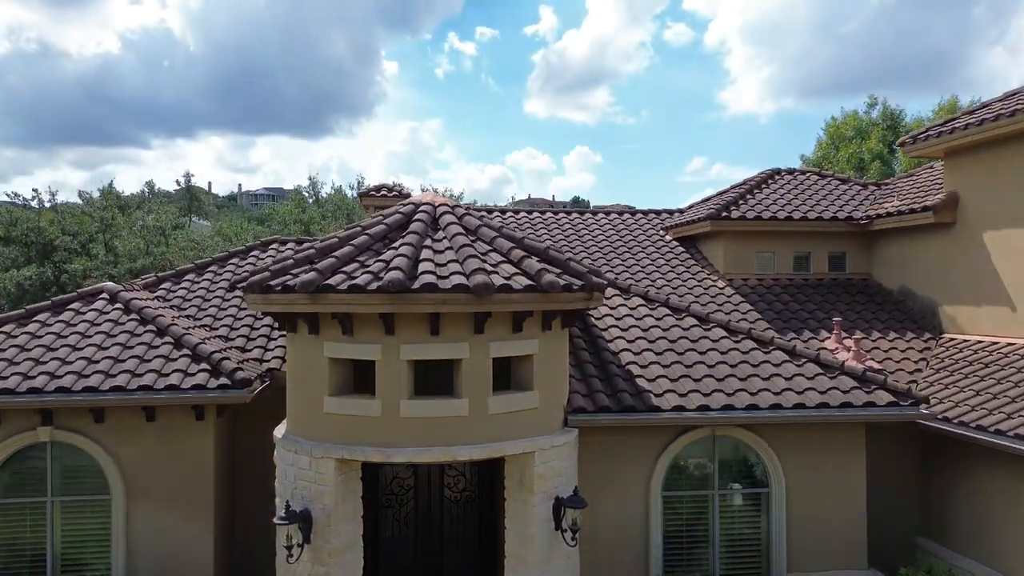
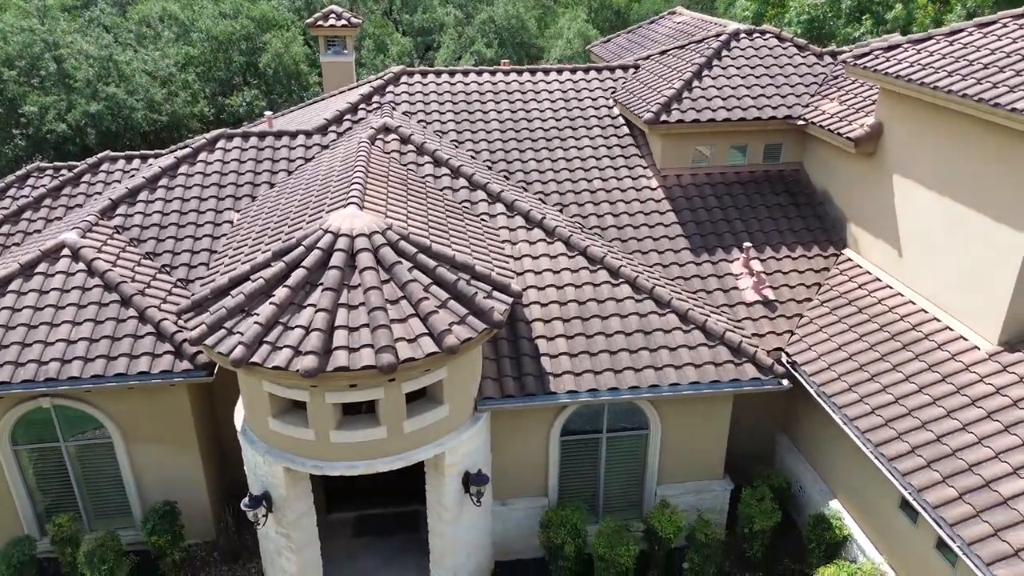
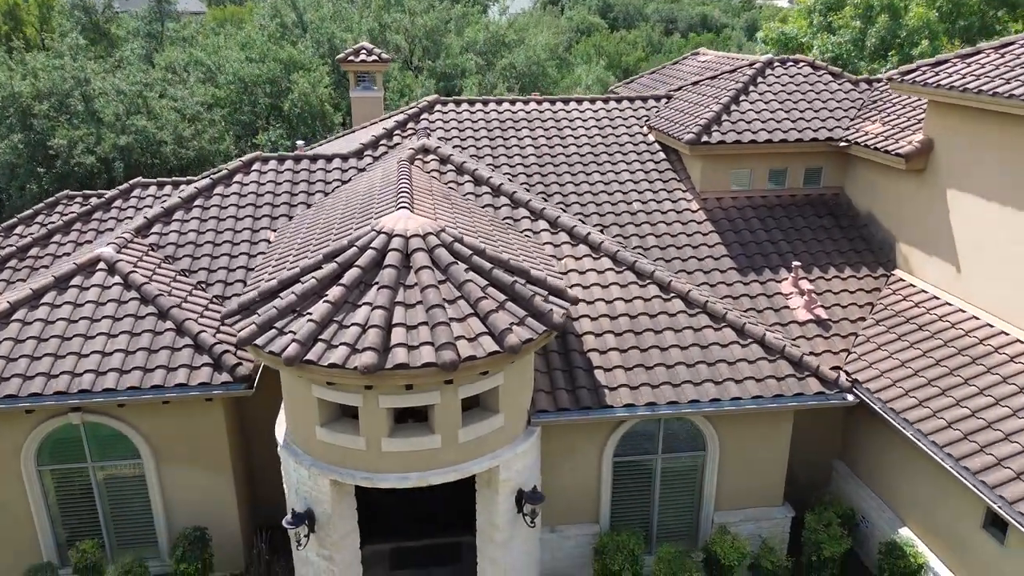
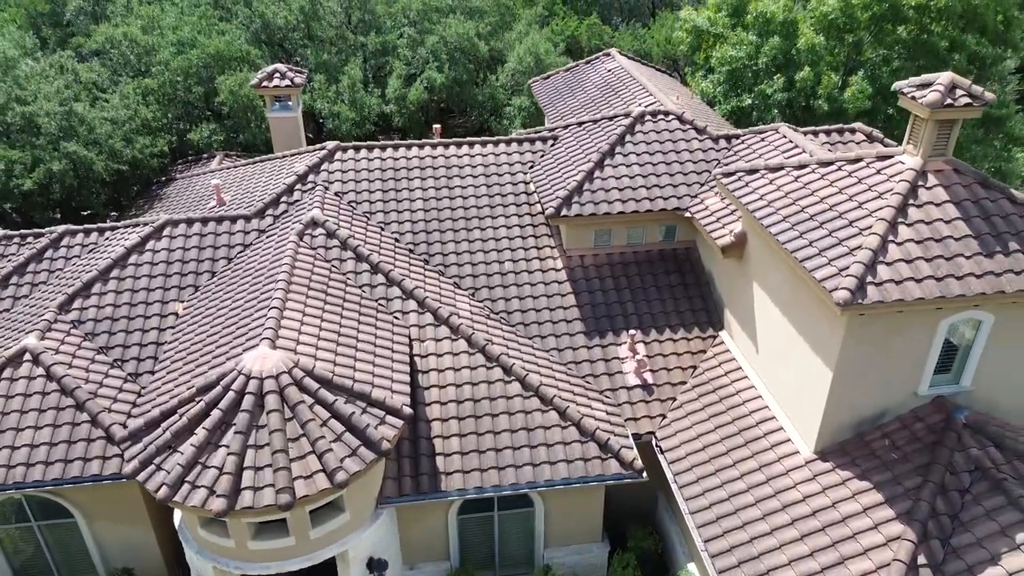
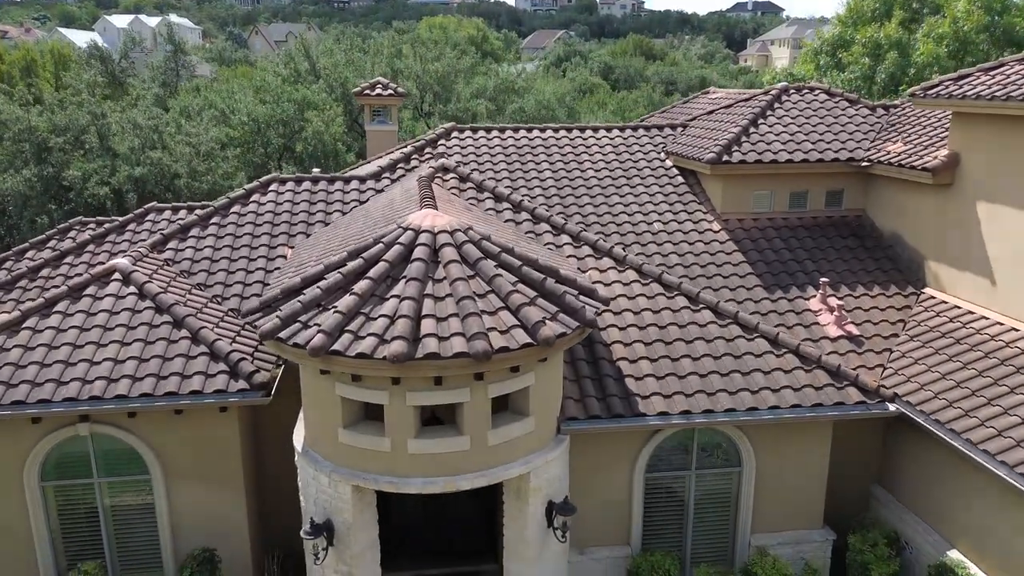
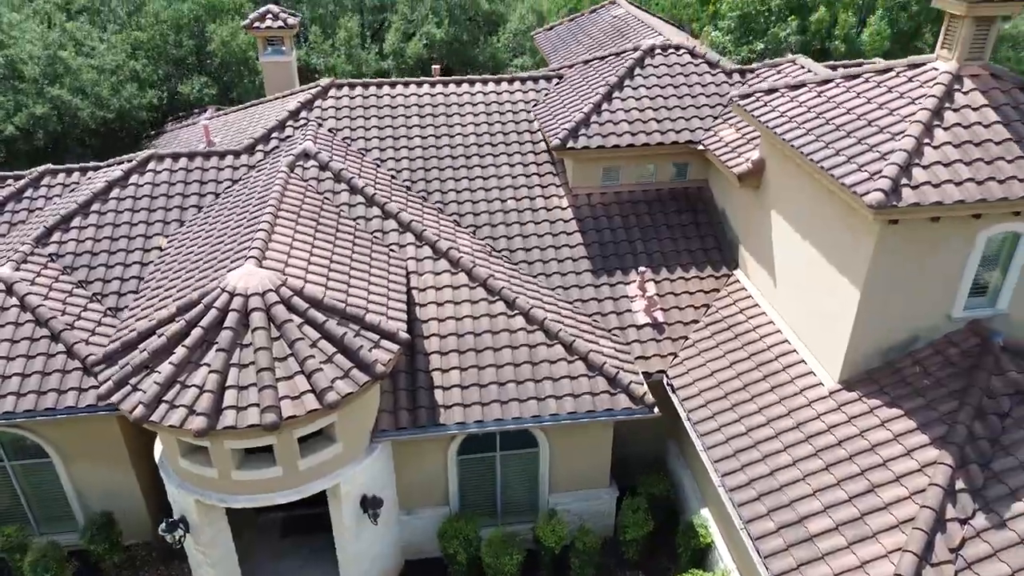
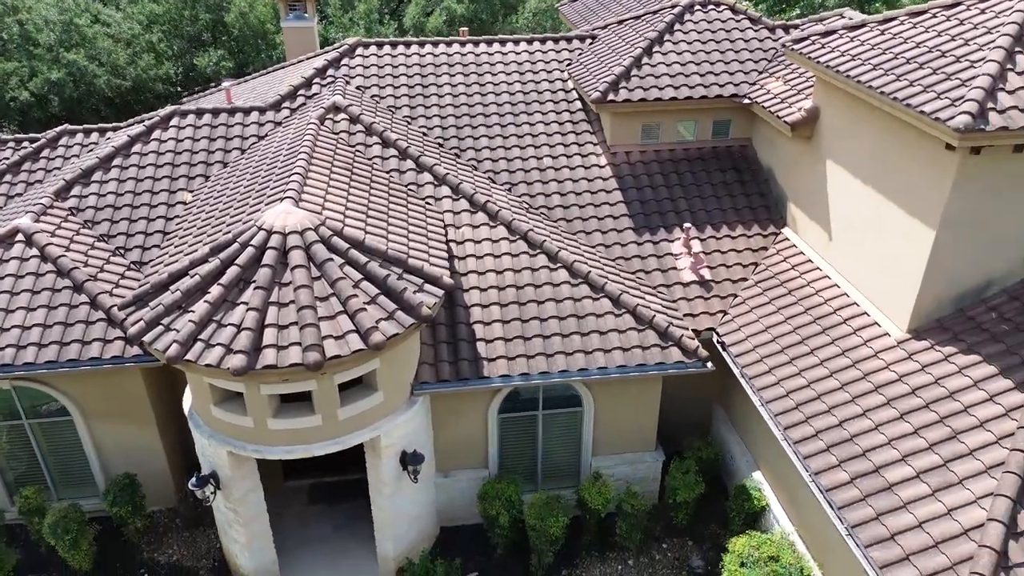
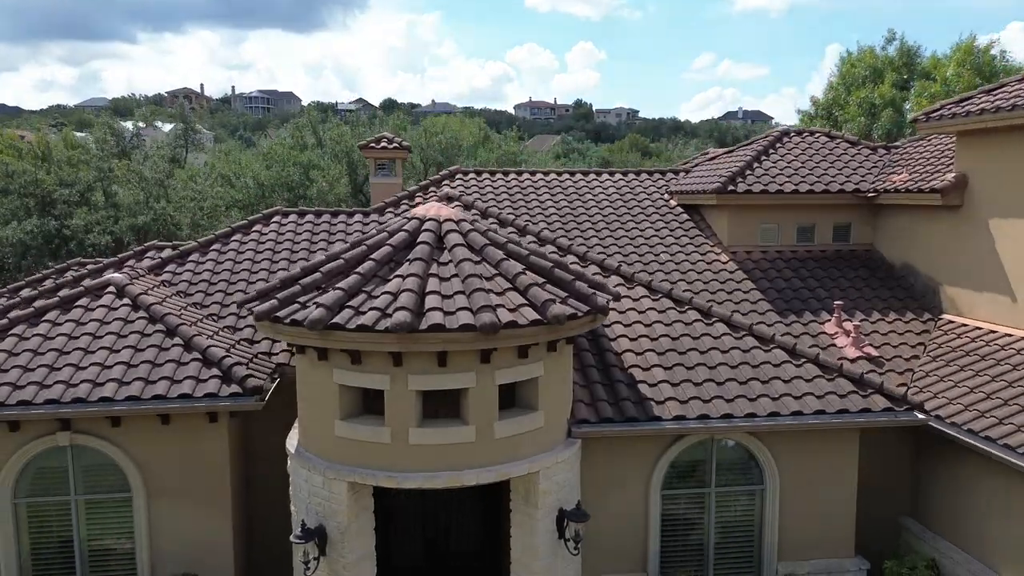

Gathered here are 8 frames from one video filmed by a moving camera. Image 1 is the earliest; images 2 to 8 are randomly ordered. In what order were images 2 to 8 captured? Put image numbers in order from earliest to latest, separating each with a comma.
8, 5, 3, 2, 7, 6, 4
